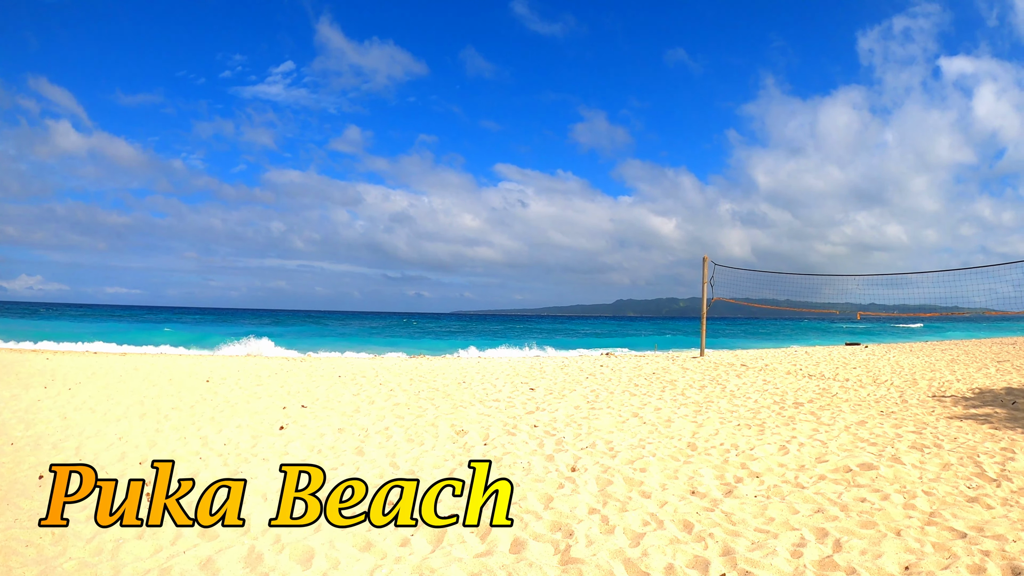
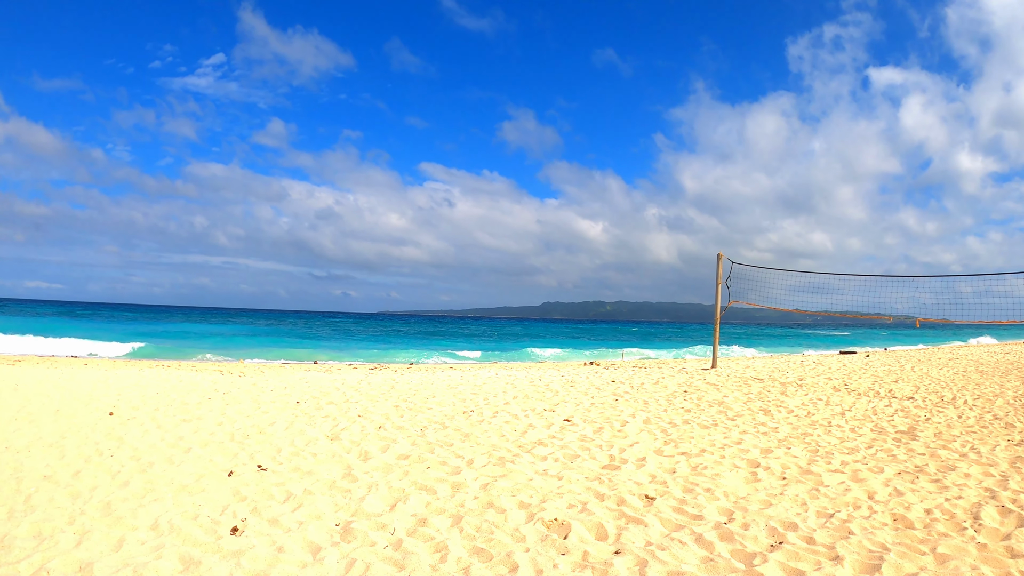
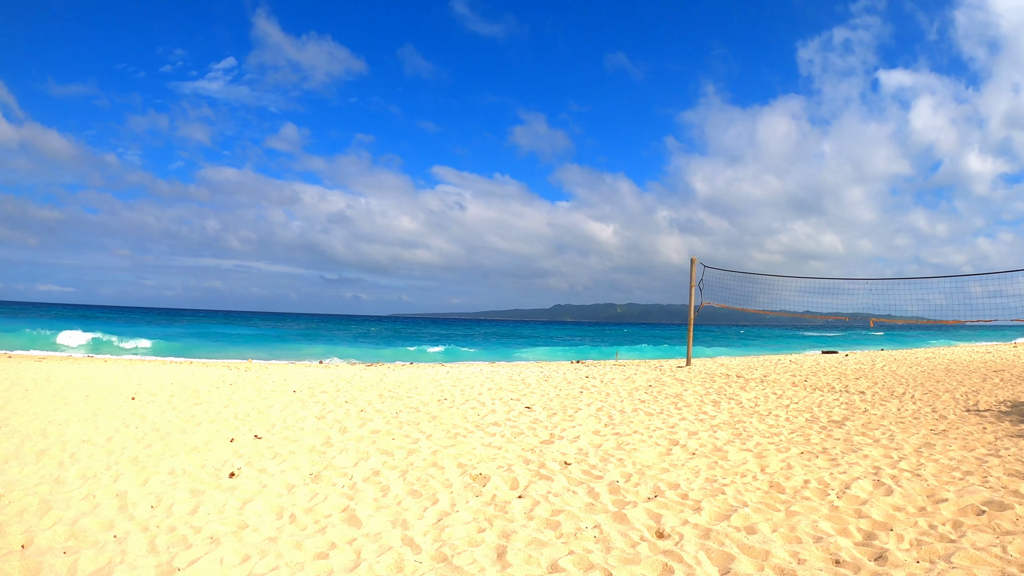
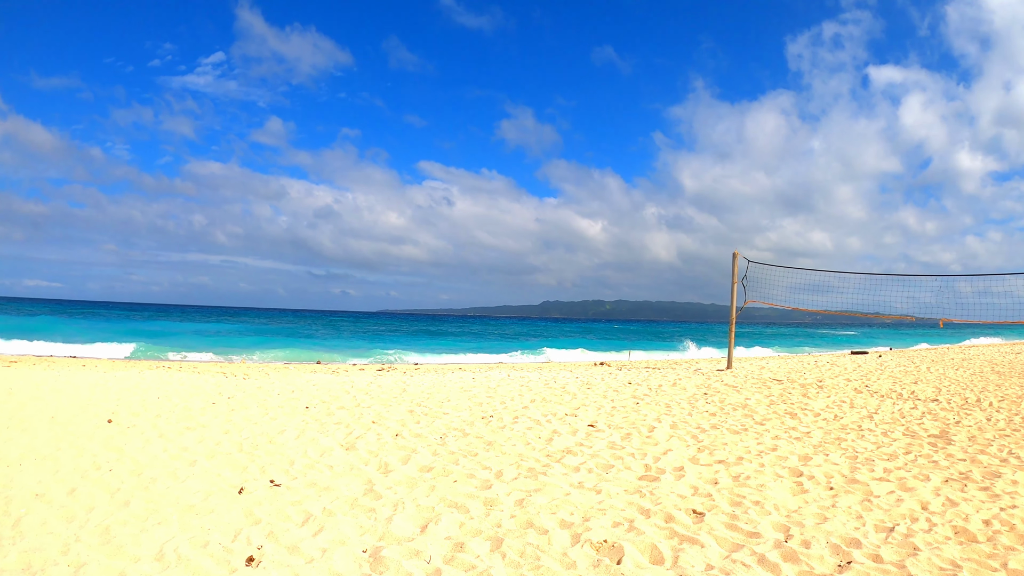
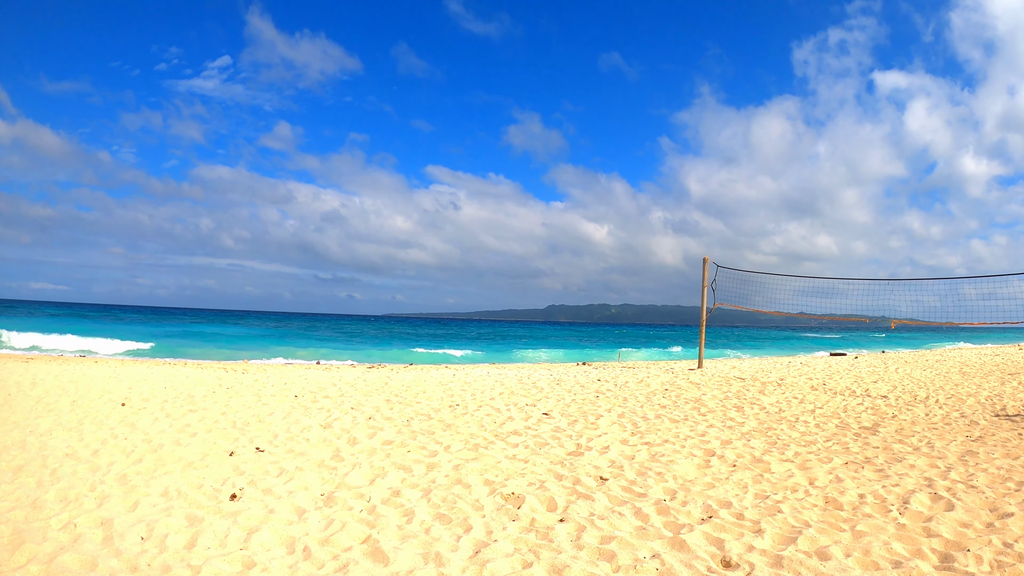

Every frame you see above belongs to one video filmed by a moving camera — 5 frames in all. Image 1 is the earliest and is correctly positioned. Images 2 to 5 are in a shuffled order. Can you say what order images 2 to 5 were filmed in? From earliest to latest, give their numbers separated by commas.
3, 5, 2, 4
